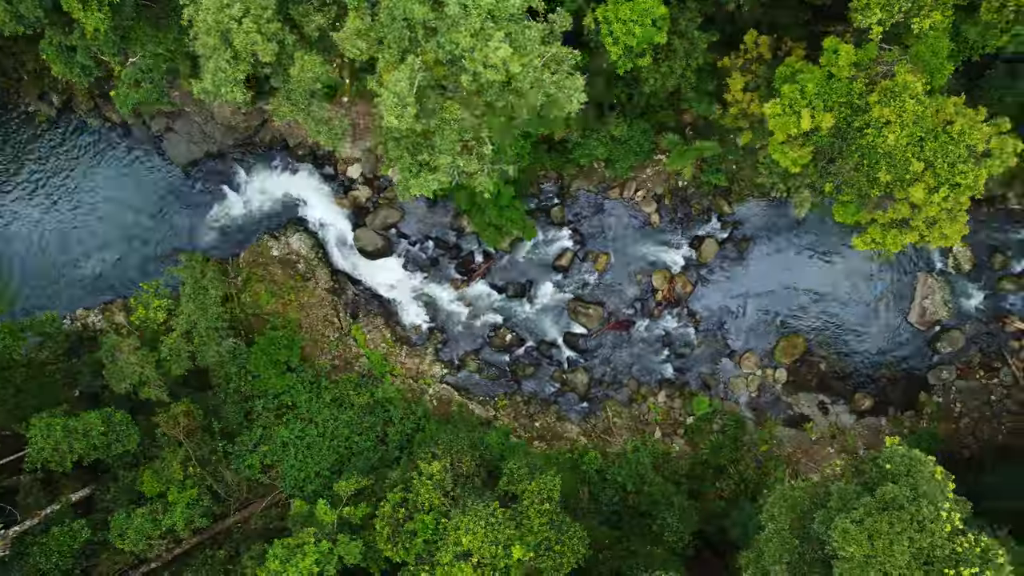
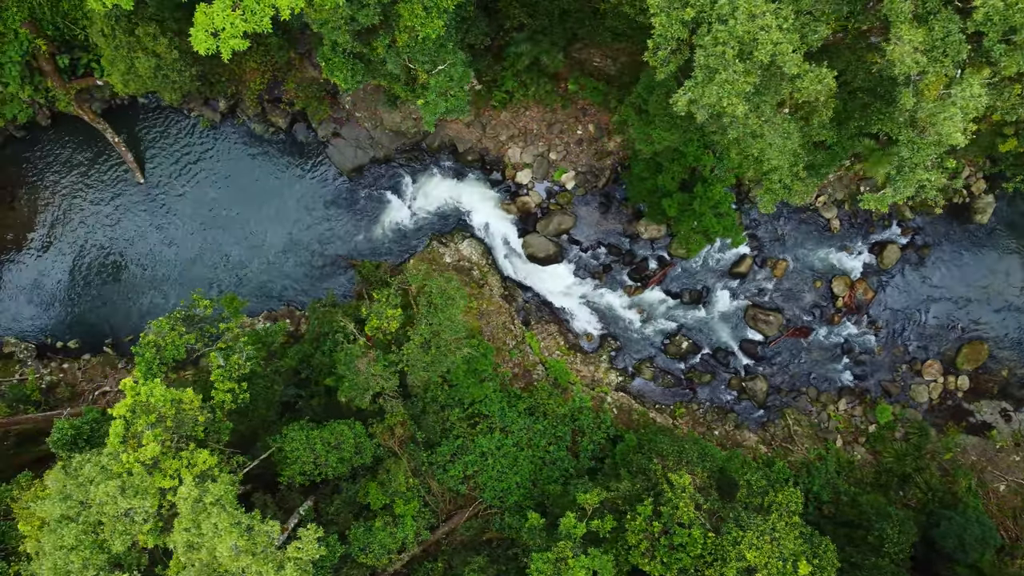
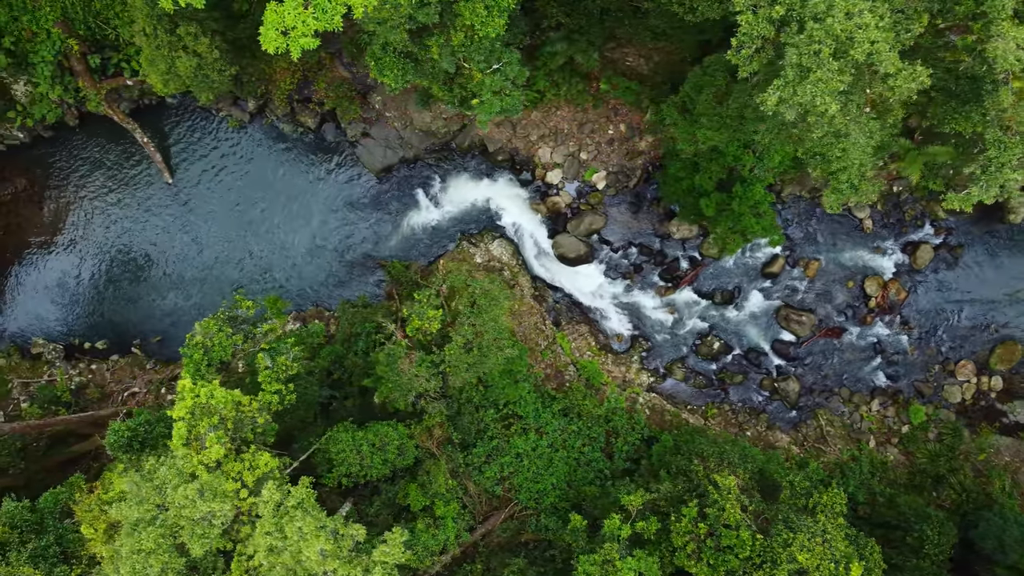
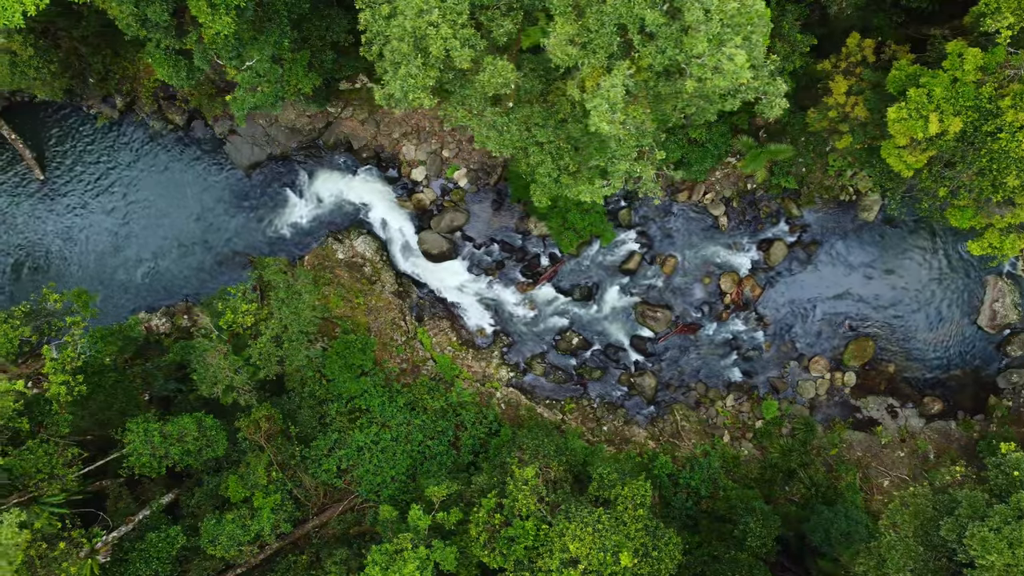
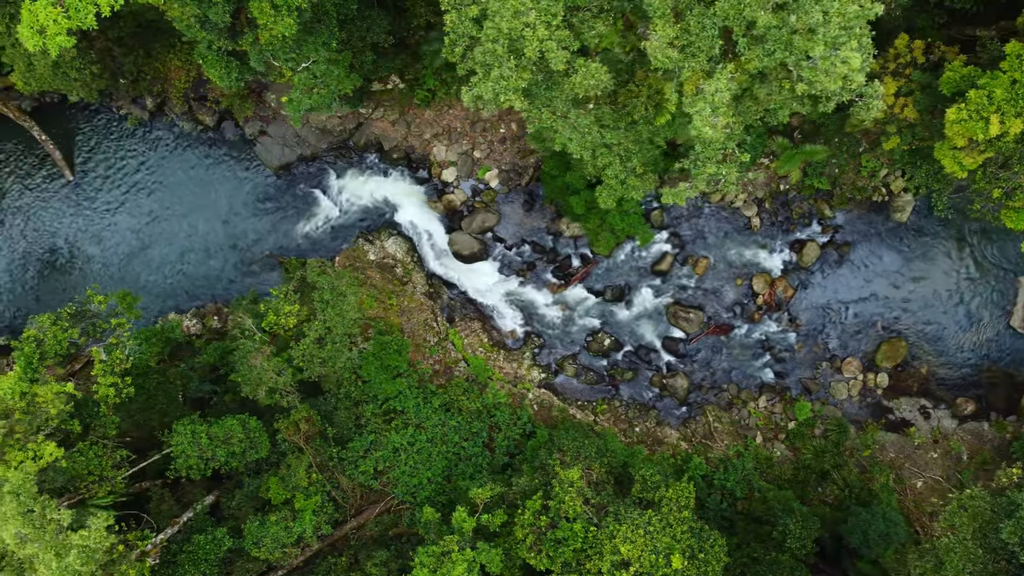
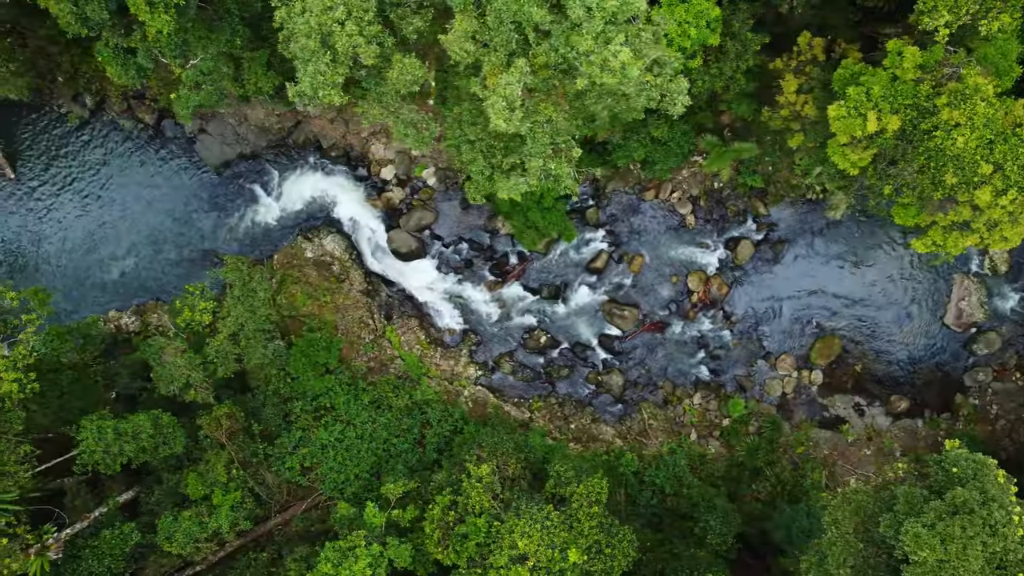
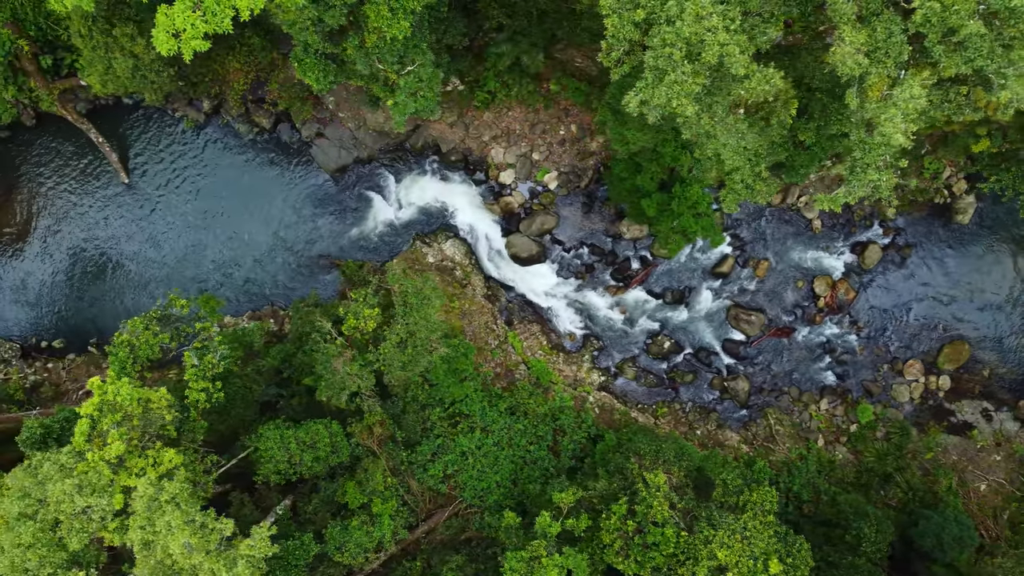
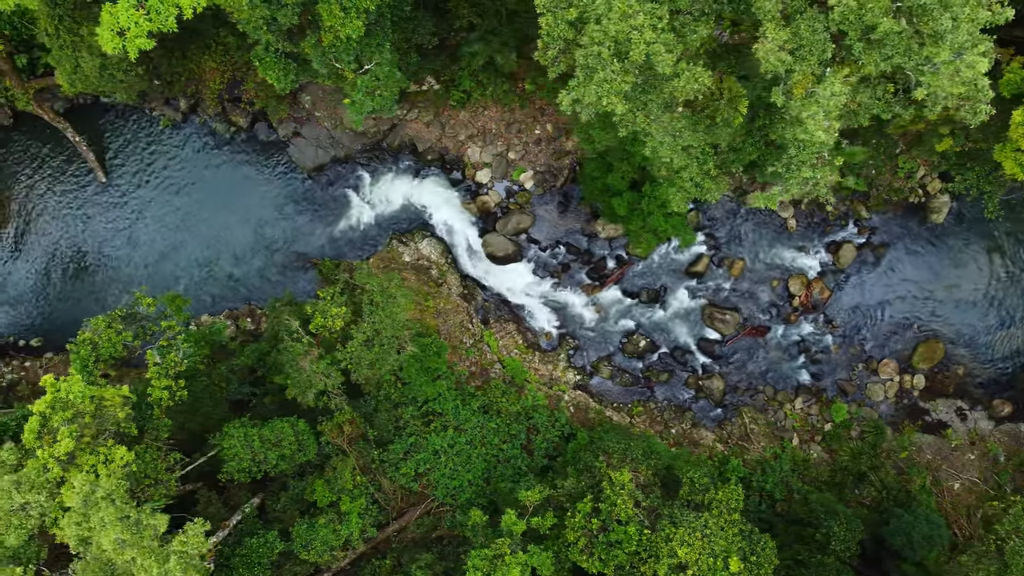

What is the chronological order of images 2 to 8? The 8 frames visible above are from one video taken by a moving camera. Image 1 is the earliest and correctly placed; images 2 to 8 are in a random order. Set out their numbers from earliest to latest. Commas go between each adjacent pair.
6, 4, 5, 8, 7, 2, 3
